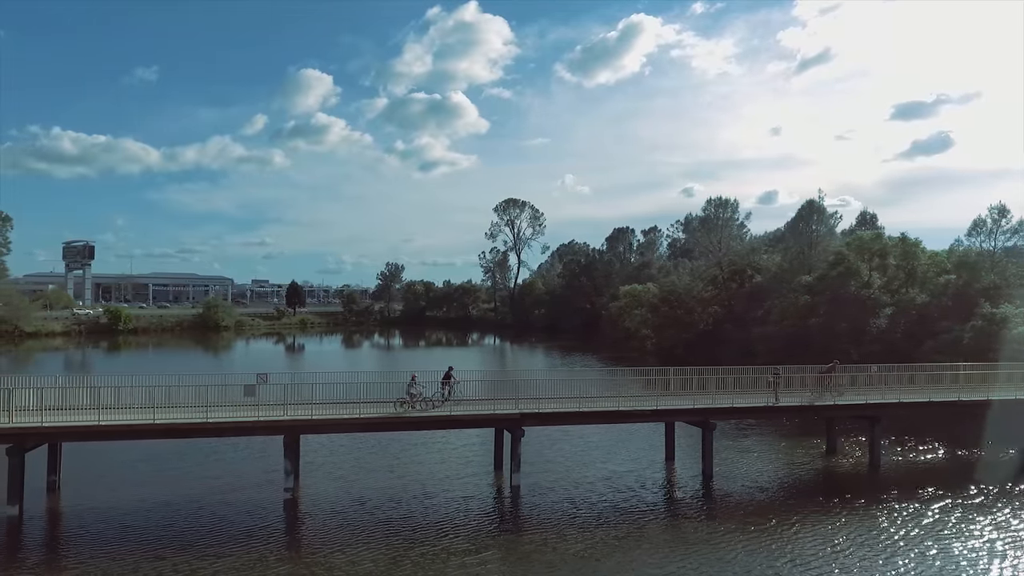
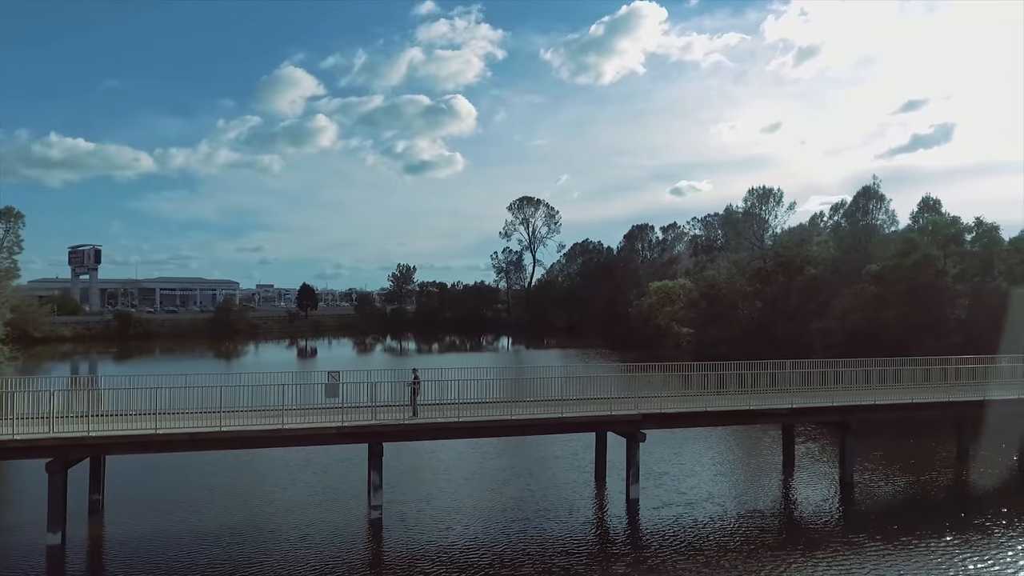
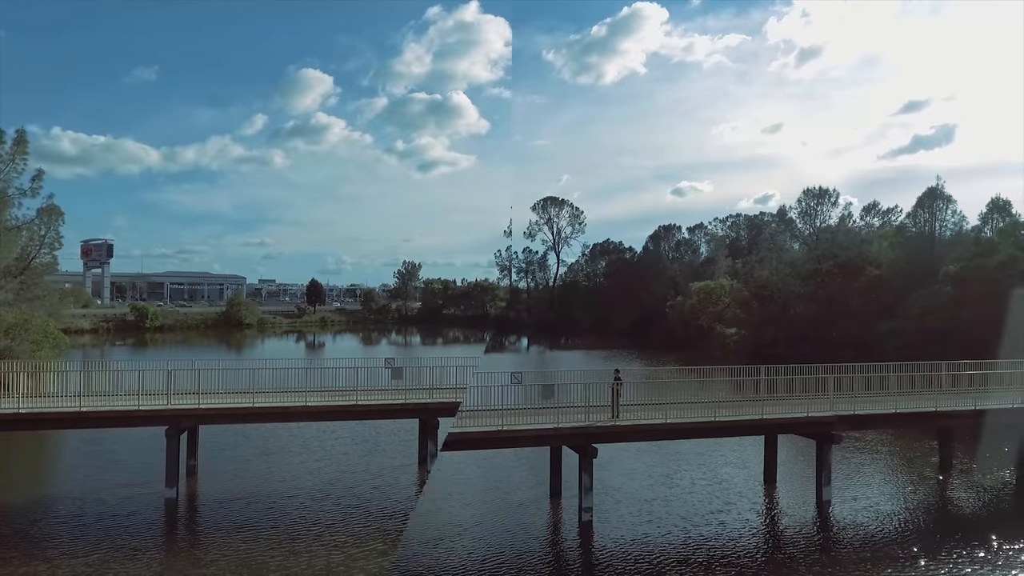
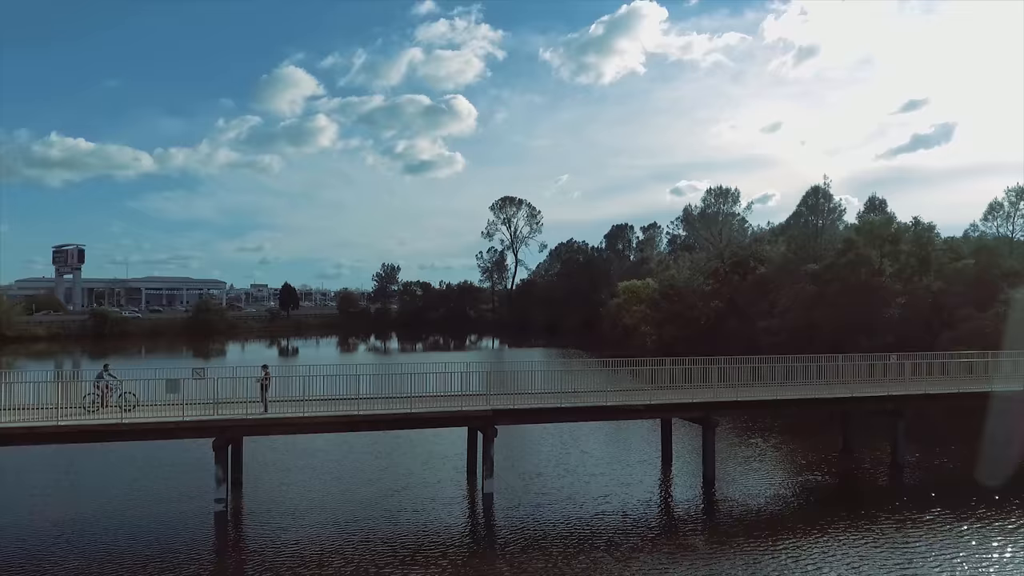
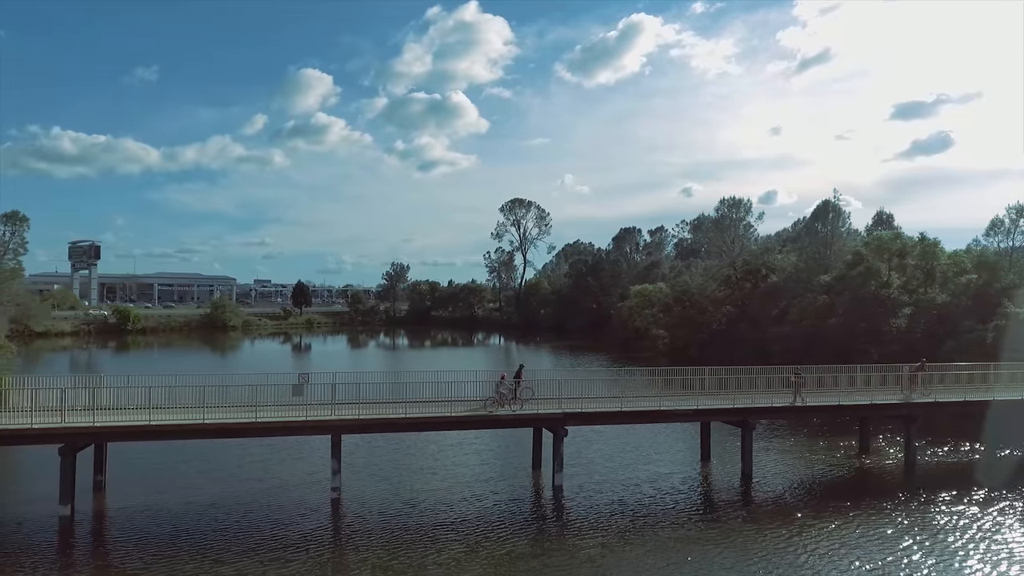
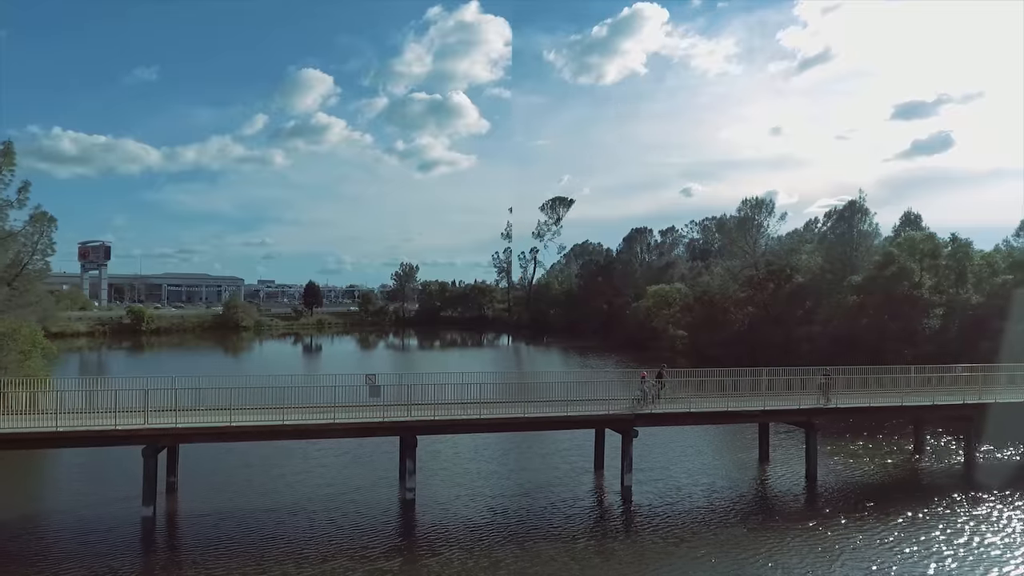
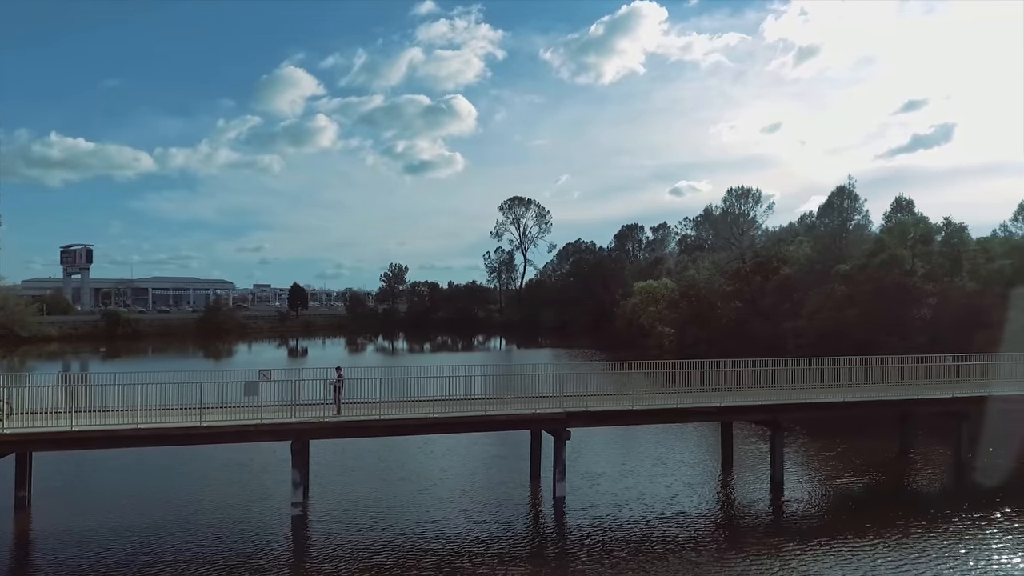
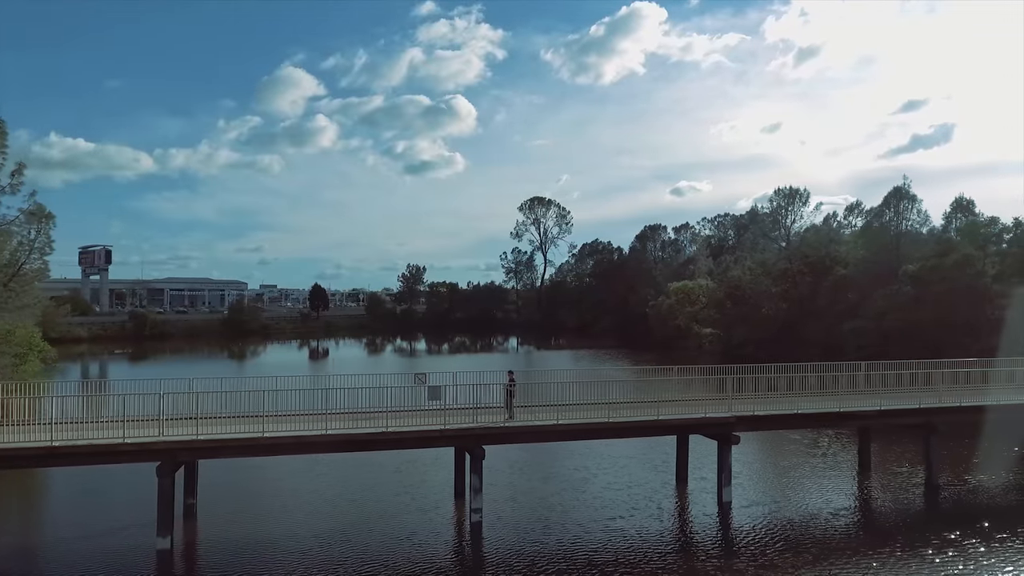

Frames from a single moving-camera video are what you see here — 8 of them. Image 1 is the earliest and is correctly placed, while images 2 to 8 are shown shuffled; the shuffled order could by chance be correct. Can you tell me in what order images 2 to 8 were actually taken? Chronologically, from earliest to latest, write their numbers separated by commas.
5, 6, 3, 8, 2, 7, 4
